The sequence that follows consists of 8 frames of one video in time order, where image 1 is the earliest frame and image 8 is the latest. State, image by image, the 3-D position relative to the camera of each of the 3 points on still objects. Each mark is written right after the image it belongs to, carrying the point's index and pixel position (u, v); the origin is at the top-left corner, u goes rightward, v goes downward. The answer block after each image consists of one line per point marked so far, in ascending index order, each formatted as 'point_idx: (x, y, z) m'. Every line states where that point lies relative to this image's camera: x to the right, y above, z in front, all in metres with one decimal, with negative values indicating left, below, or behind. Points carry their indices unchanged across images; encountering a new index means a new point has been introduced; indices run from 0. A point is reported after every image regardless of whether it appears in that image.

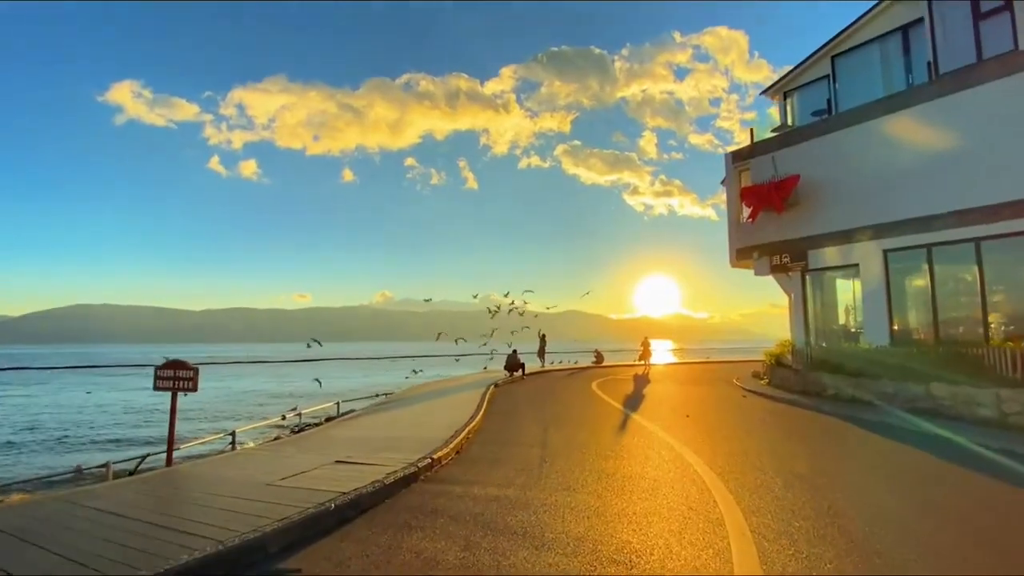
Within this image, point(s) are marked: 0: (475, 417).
0: (-0.7, -2.6, +13.2) m
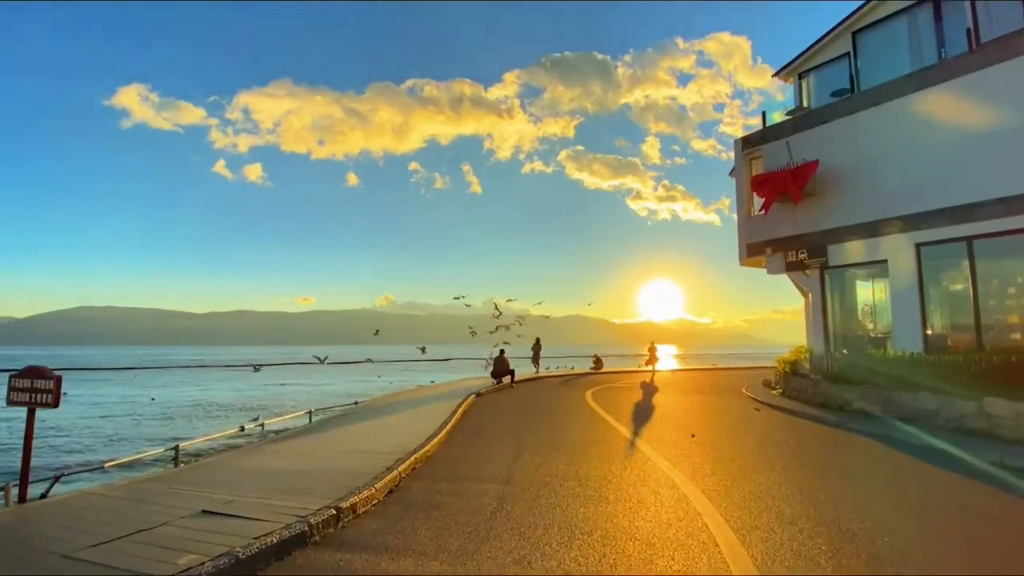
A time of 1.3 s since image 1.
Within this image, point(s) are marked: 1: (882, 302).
0: (-1.3, -2.4, +10.8) m
1: (+10.2, -0.4, +18.5) m
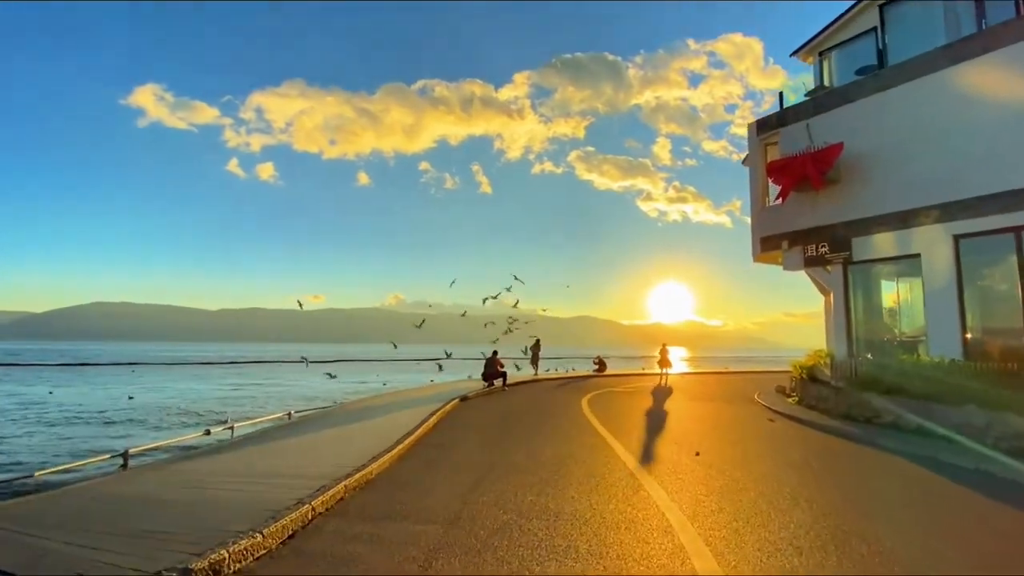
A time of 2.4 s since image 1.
0: (-1.7, -2.3, +9.0) m
1: (+9.9, -0.4, +16.5) m
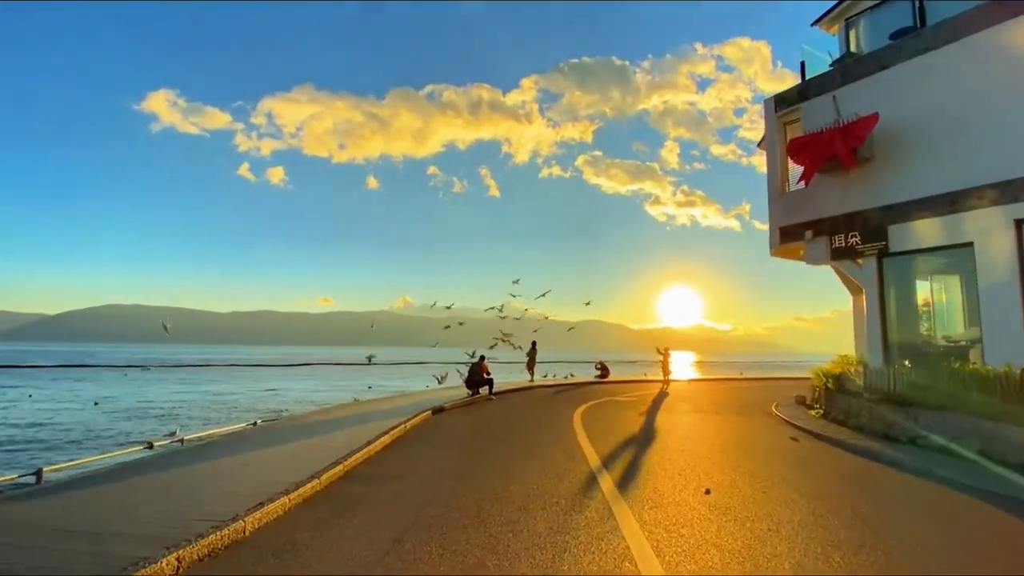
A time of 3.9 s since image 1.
0: (-2.3, -2.1, +6.6) m
1: (+9.4, -0.3, +14.0) m
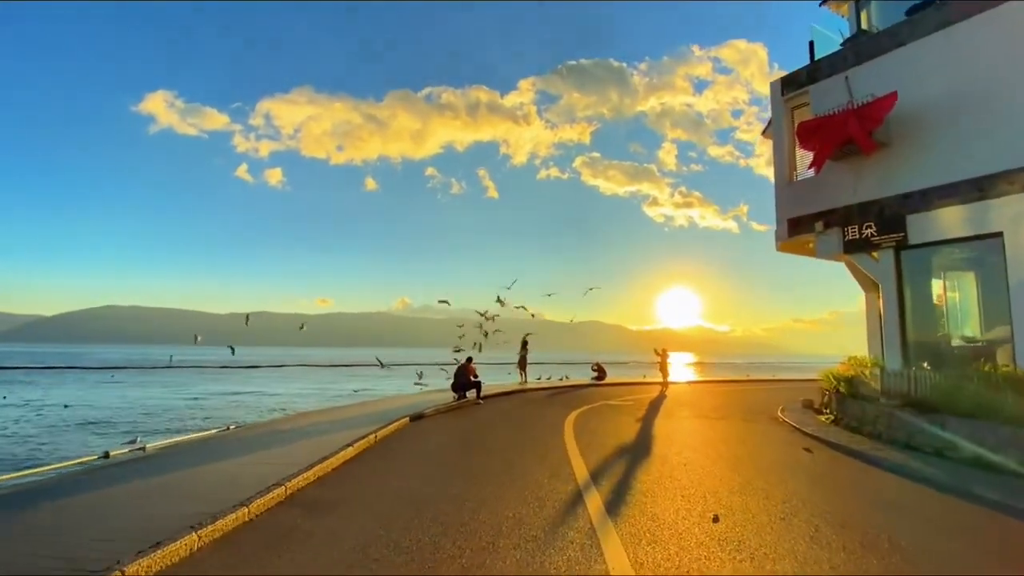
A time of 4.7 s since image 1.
0: (-2.5, -2.0, +5.3) m
1: (+9.1, -0.2, +12.8) m
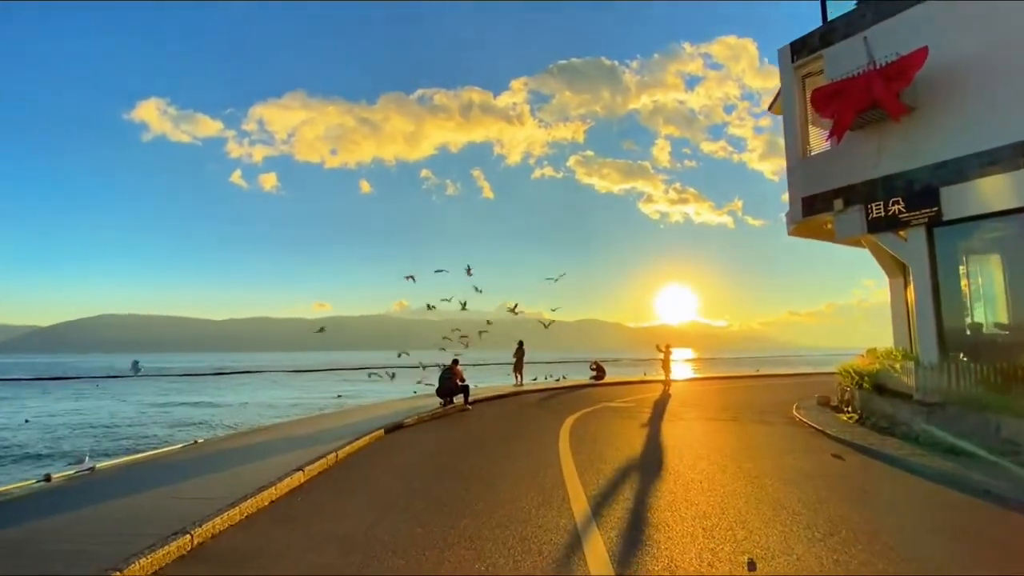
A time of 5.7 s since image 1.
0: (-2.7, -1.9, +3.7) m
1: (+8.8, +0.2, +11.2) m
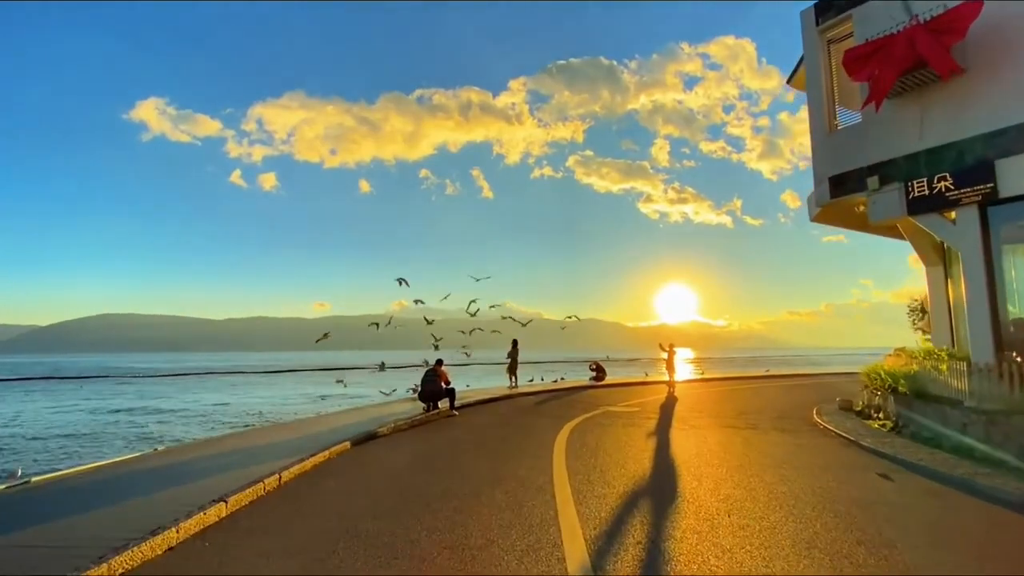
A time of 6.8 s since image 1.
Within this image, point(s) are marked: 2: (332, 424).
0: (-2.9, -1.7, +2.0) m
1: (+8.6, +0.4, +9.5) m
2: (-4.0, -3.0, +15.0) m
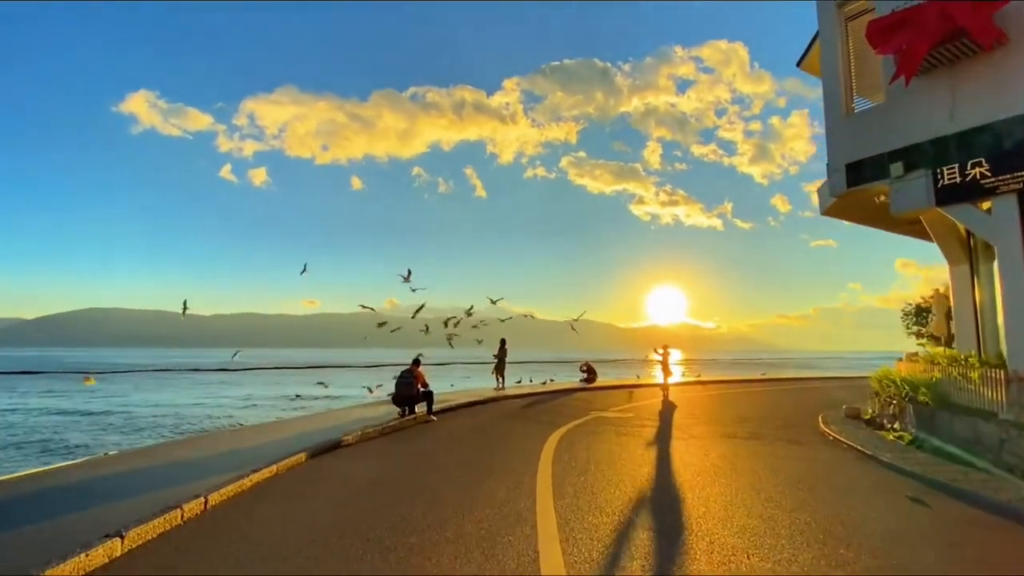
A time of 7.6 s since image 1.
0: (-3.1, -1.6, +0.7) m
1: (+8.4, +0.4, +8.3) m
2: (-4.4, -2.8, +13.7) m
